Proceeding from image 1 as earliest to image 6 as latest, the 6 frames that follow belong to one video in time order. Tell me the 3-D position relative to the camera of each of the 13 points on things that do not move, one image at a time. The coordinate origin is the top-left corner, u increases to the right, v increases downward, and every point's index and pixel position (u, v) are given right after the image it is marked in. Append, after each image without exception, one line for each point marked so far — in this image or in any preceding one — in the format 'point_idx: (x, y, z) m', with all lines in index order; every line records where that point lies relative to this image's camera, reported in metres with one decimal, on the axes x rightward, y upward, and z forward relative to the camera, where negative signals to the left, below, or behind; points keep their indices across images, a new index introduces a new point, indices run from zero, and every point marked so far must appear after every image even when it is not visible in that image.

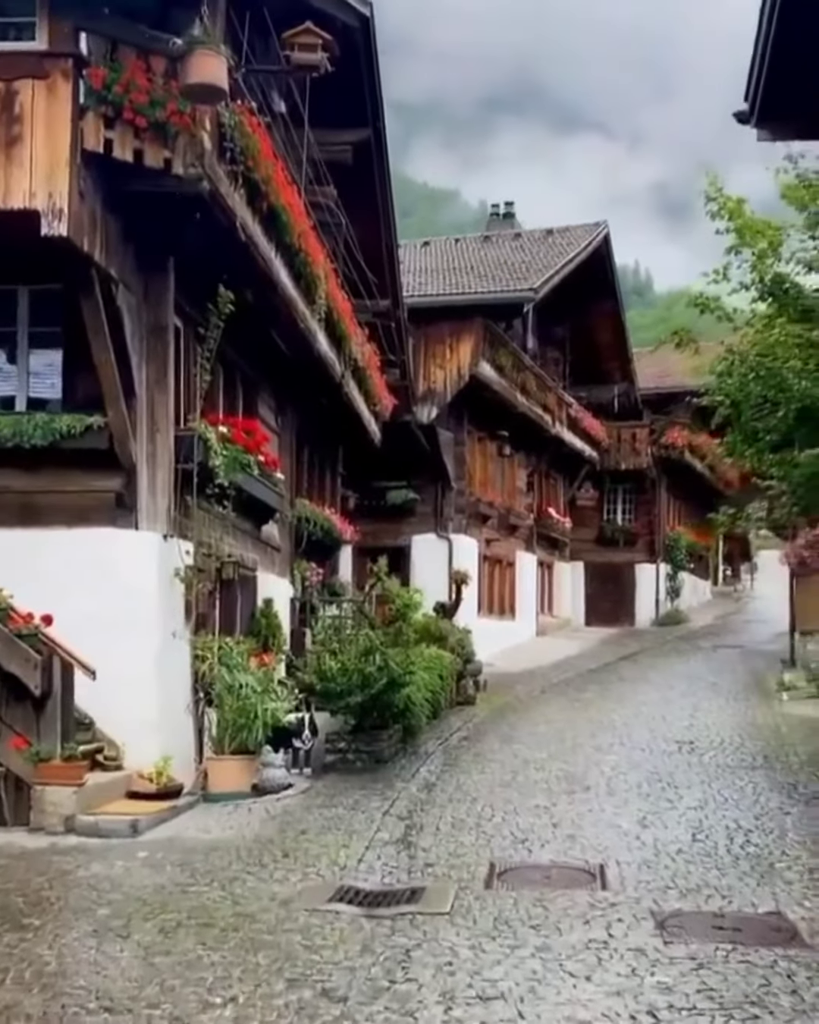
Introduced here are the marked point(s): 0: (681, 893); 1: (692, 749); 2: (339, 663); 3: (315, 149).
0: (+1.5, -2.1, +8.1) m
1: (+2.7, -2.3, +14.1) m
2: (-0.6, -1.4, +13.0) m
3: (-1.1, +4.1, +16.6) m
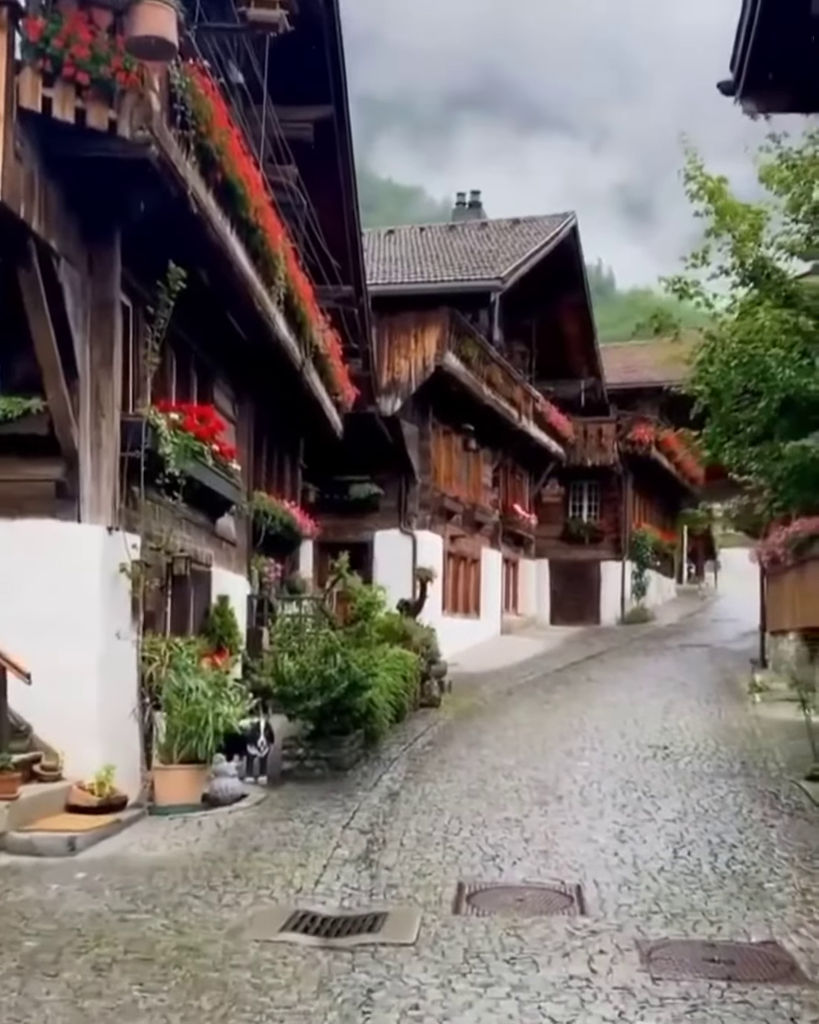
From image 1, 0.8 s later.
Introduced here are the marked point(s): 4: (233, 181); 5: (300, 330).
0: (+1.3, -2.1, +7.5) m
1: (+2.4, -2.3, +13.5) m
2: (-1.0, -1.3, +12.3) m
3: (-1.5, +4.2, +15.9) m
4: (-1.3, +2.5, +10.9) m
5: (-1.1, +1.9, +15.0) m
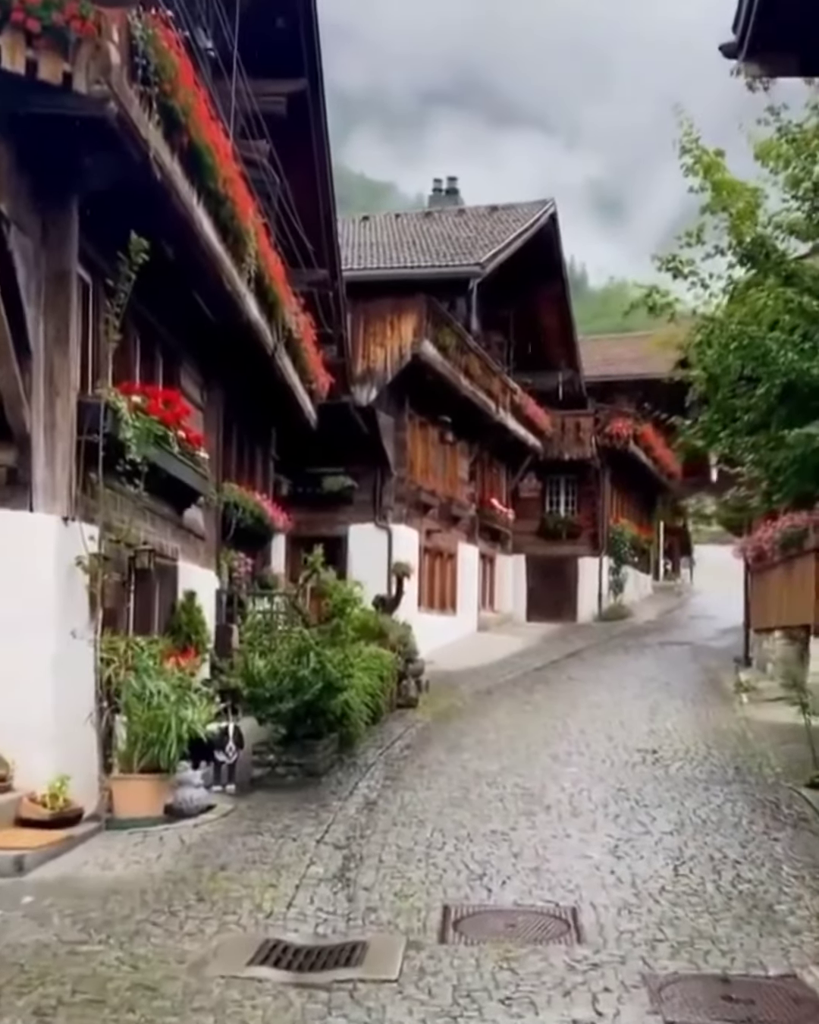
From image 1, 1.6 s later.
0: (+1.2, -2.0, +6.8) m
1: (+2.2, -2.2, +12.8) m
2: (-1.1, -1.2, +11.6) m
3: (-1.7, +4.3, +15.1) m
4: (-1.5, +2.5, +10.1) m
5: (-1.4, +1.9, +14.3) m
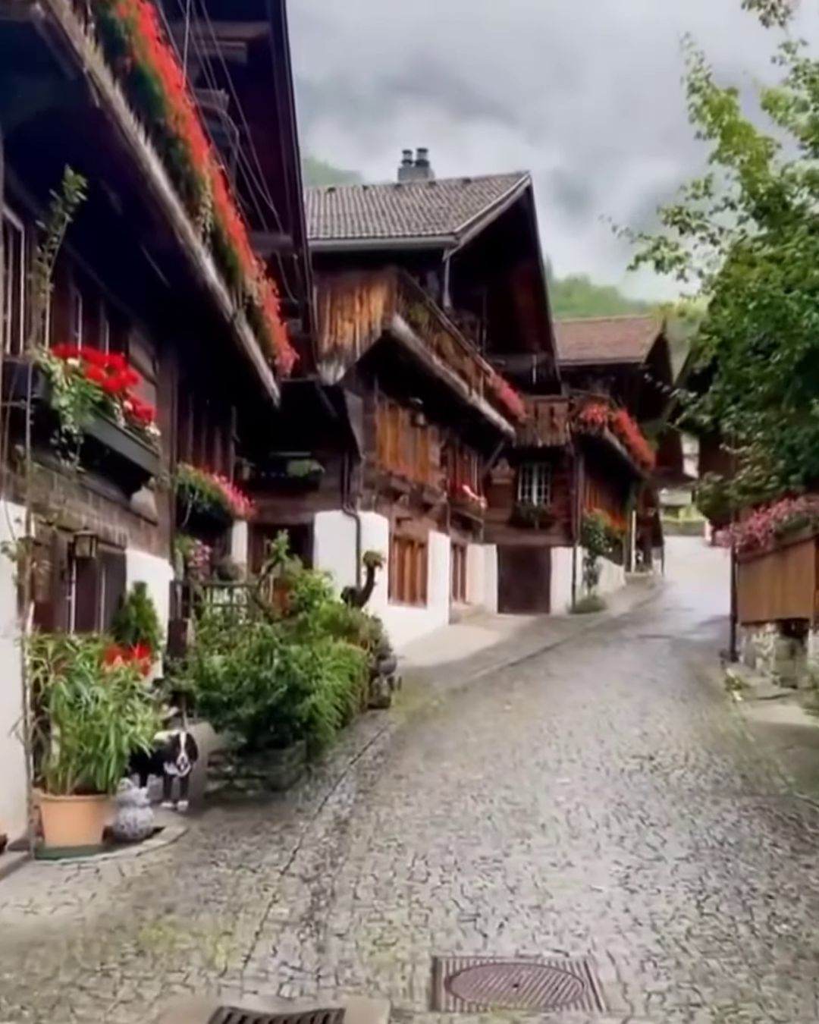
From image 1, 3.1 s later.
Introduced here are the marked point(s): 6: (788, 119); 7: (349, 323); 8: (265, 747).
0: (+1.2, -1.9, +5.6) m
1: (+2.0, -2.1, +11.6) m
2: (-1.3, -1.1, +10.3) m
3: (-2.0, +4.4, +13.8) m
4: (-1.6, +2.7, +8.8) m
5: (-1.6, +2.1, +13.0) m
6: (+2.9, +3.0, +10.9) m
7: (-0.8, +2.6, +19.9) m
8: (-1.0, -1.7, +10.2) m
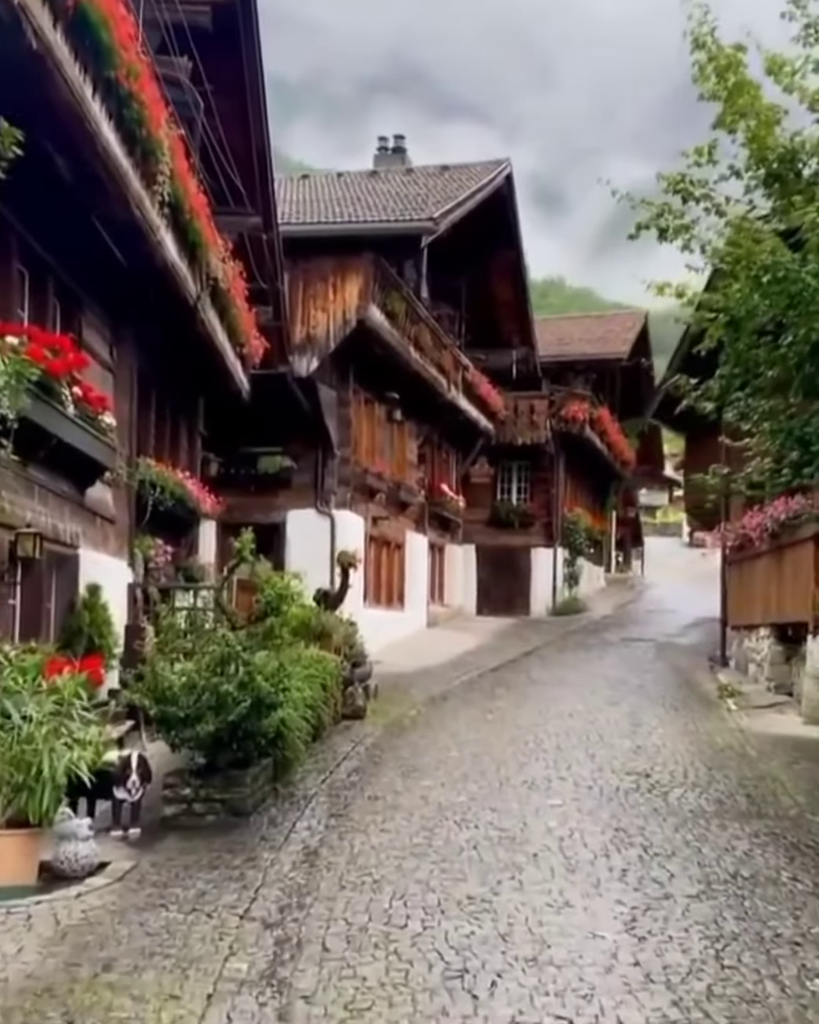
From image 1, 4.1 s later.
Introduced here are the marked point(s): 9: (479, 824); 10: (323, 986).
0: (+1.1, -1.9, +4.7) m
1: (+1.8, -2.0, +10.7) m
2: (-1.5, -1.1, +9.3) m
3: (-2.2, +4.5, +12.8) m
4: (-1.7, +2.7, +7.9) m
5: (-1.8, +2.1, +12.0) m
6: (+2.7, +3.0, +10.0) m
7: (-1.1, +2.6, +18.9) m
8: (-1.2, -1.6, +9.3) m
9: (+0.4, -2.0, +9.1) m
10: (-0.4, -1.9, +5.9) m
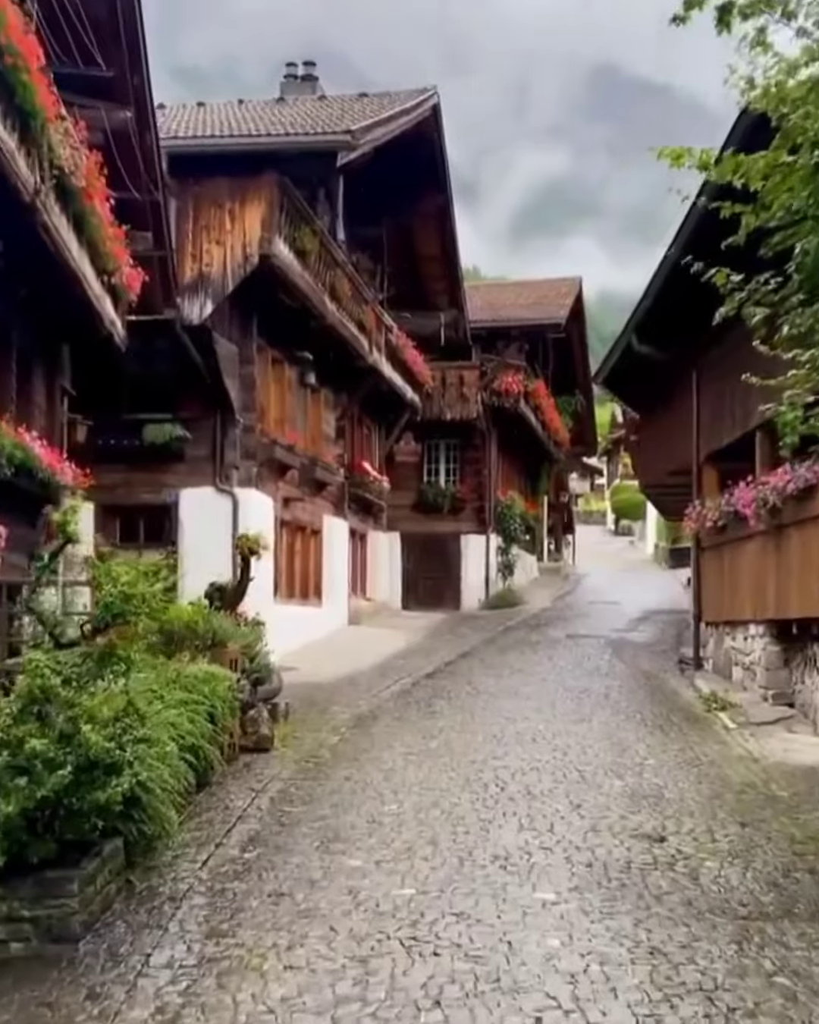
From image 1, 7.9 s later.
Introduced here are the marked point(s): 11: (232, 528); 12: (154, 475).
0: (+1.0, -1.7, +1.4) m
1: (+1.4, -1.8, +7.5) m
2: (-1.8, -0.9, +5.9) m
3: (-2.7, +4.7, +9.3) m
4: (-2.0, +2.9, +4.4) m
5: (-2.3, +2.3, +8.6) m
6: (+2.3, +3.2, +6.8) m
7: (-2.0, +2.9, +15.5) m
8: (-1.5, -1.4, +5.9) m
9: (+0.1, -1.8, +5.8) m
10: (-0.5, -1.7, +2.6) m
11: (-2.1, -0.2, +16.8) m
12: (-3.0, +0.4, +17.0) m
